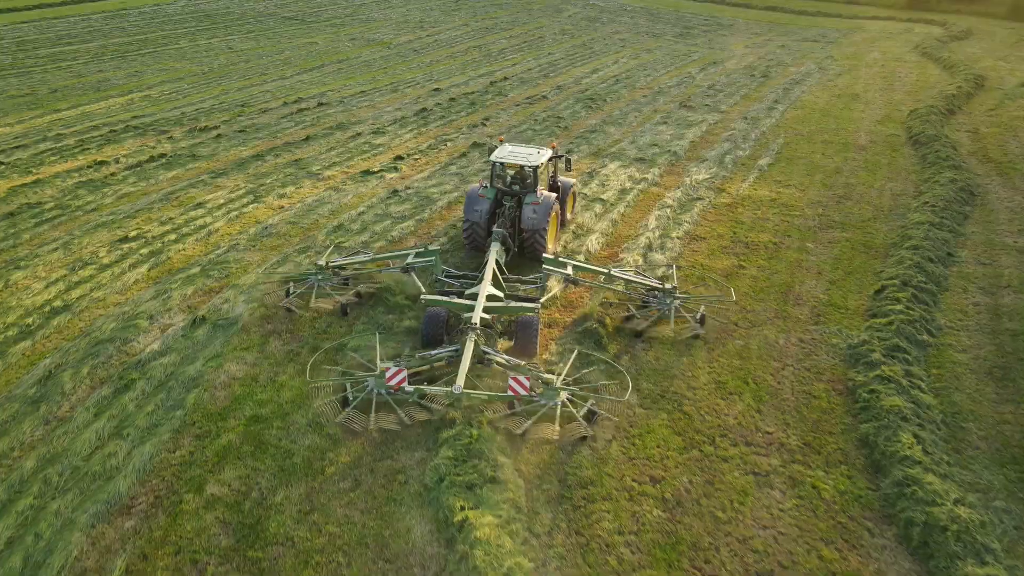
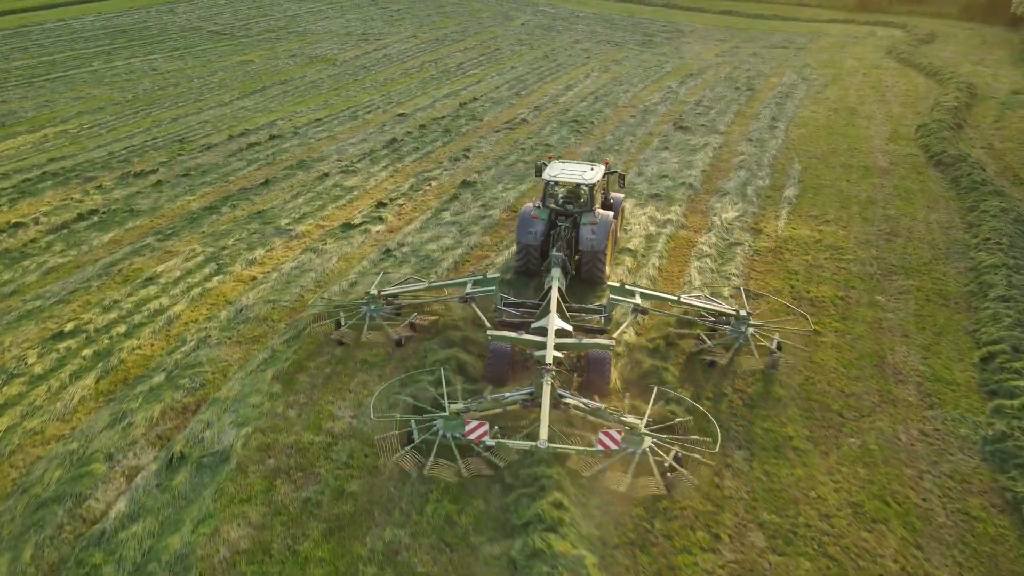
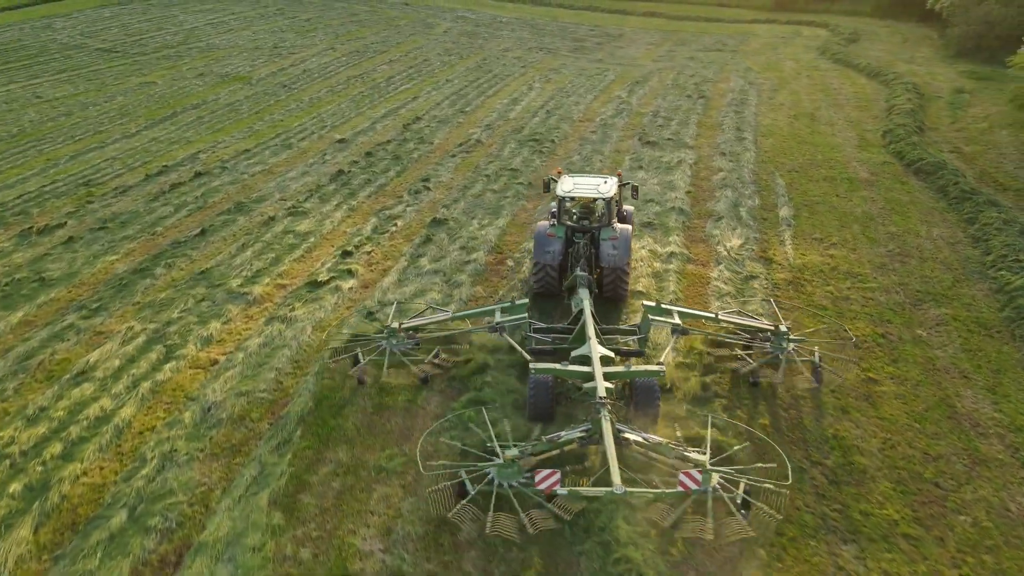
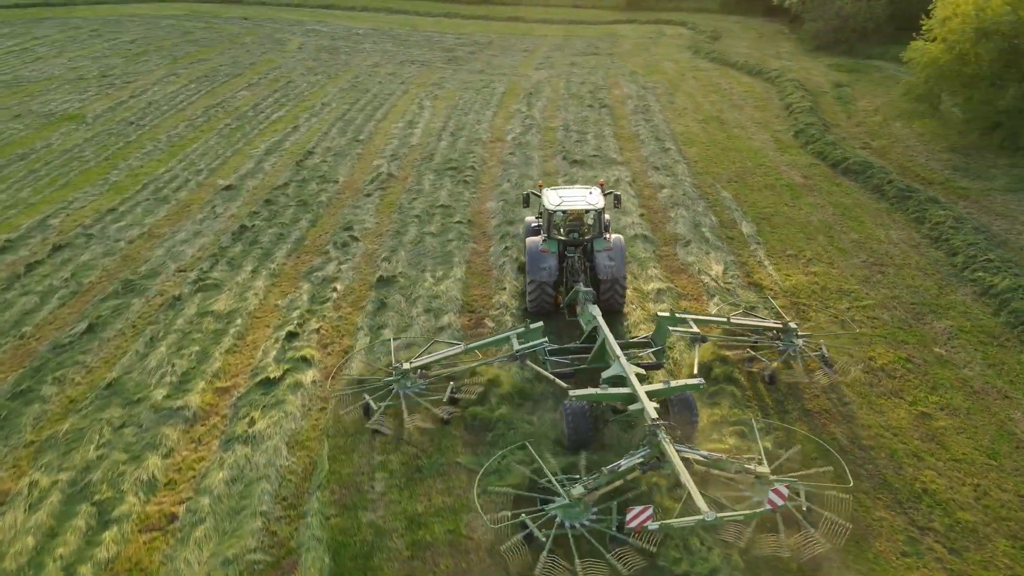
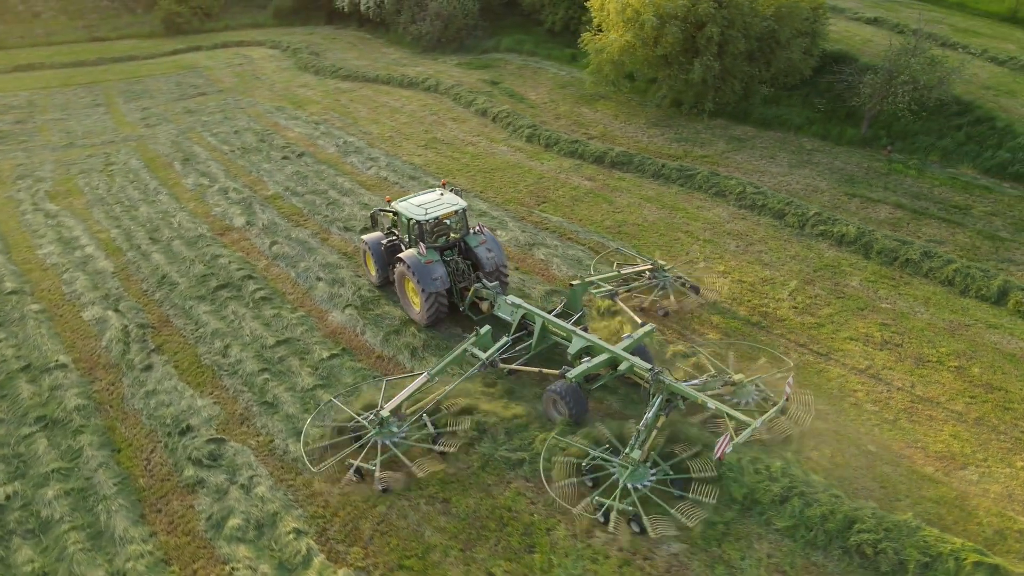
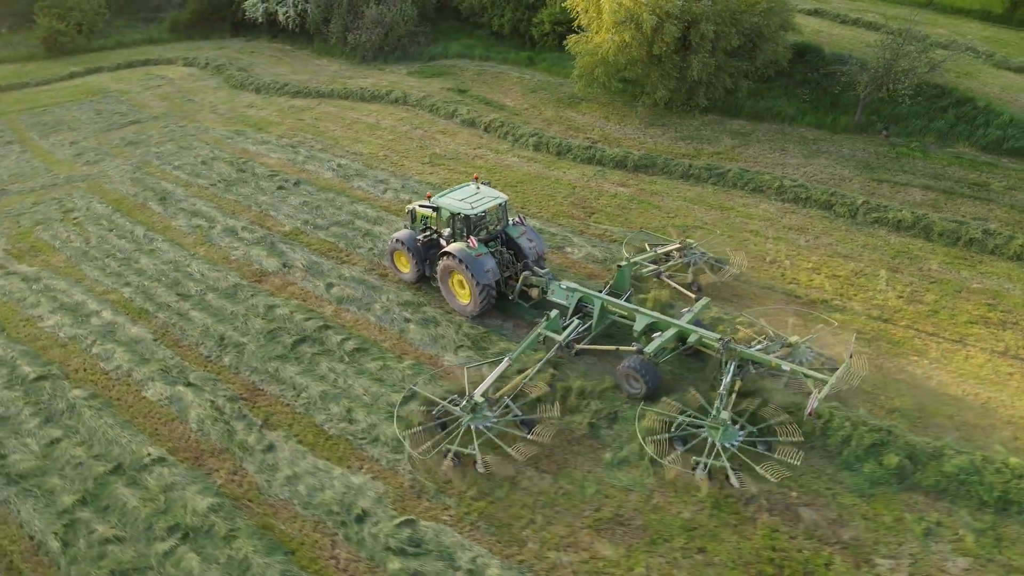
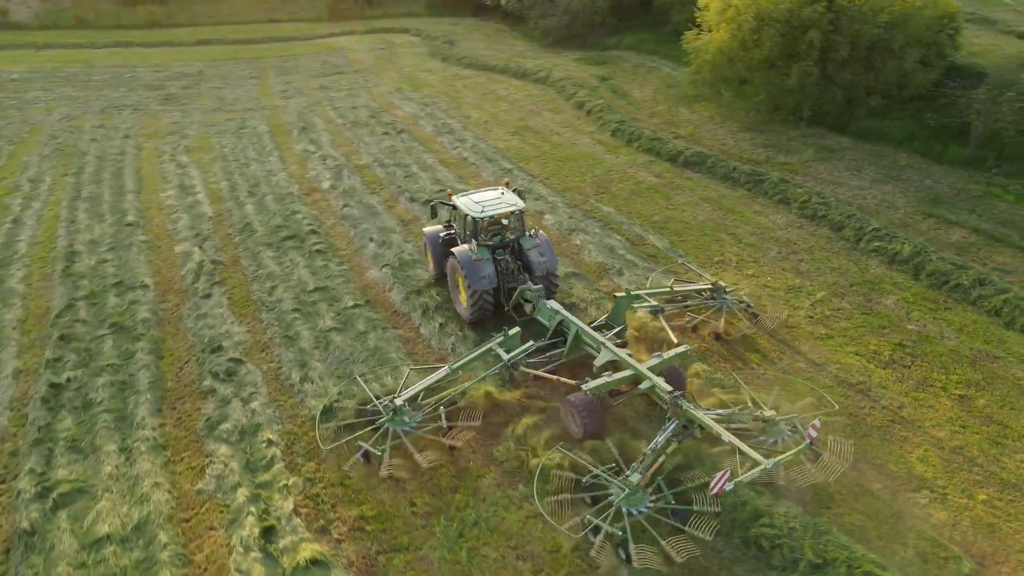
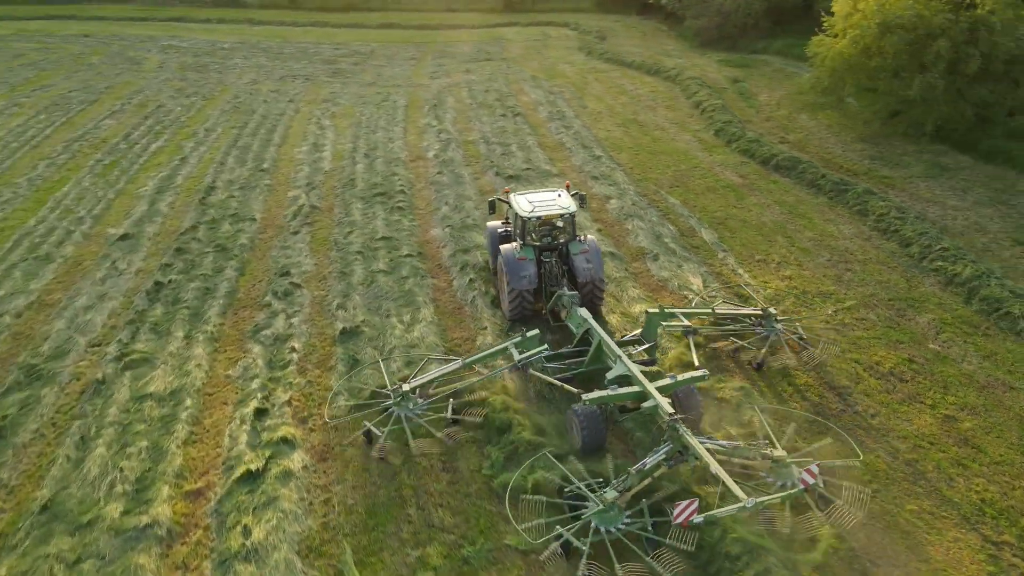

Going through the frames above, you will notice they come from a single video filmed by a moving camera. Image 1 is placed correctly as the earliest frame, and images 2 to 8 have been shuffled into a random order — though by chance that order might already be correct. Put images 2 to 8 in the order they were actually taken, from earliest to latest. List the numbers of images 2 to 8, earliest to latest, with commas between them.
2, 3, 4, 8, 7, 5, 6
